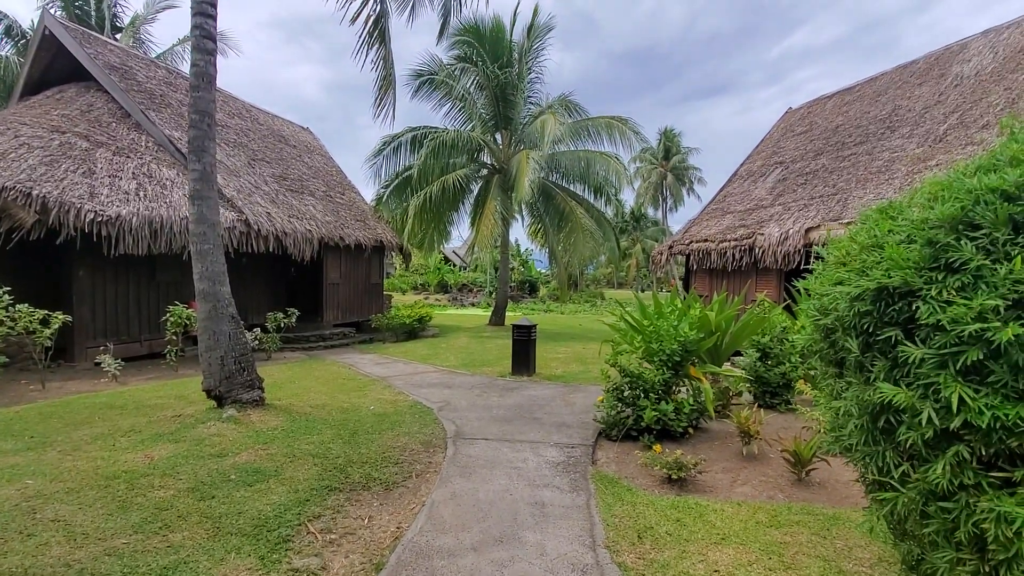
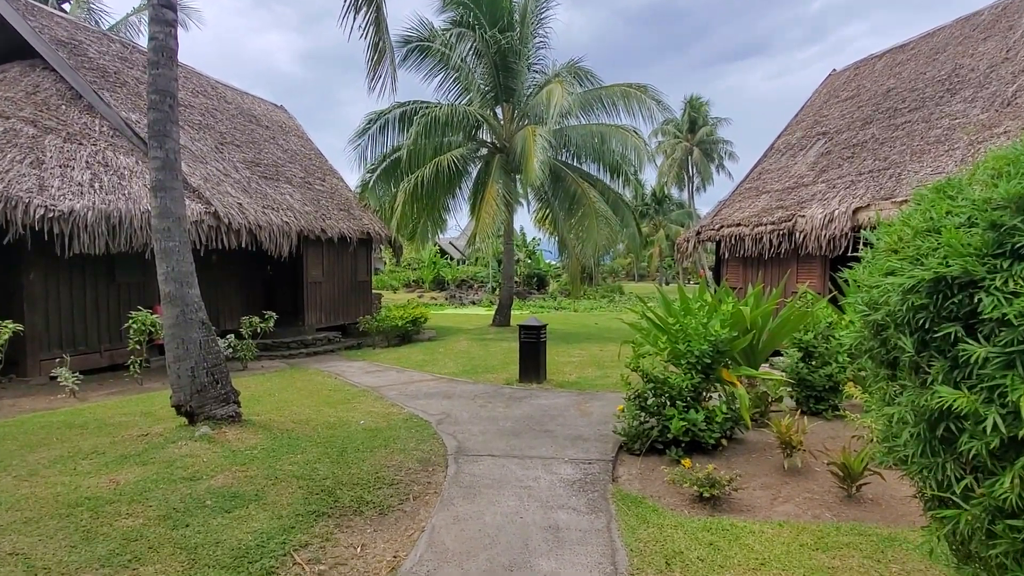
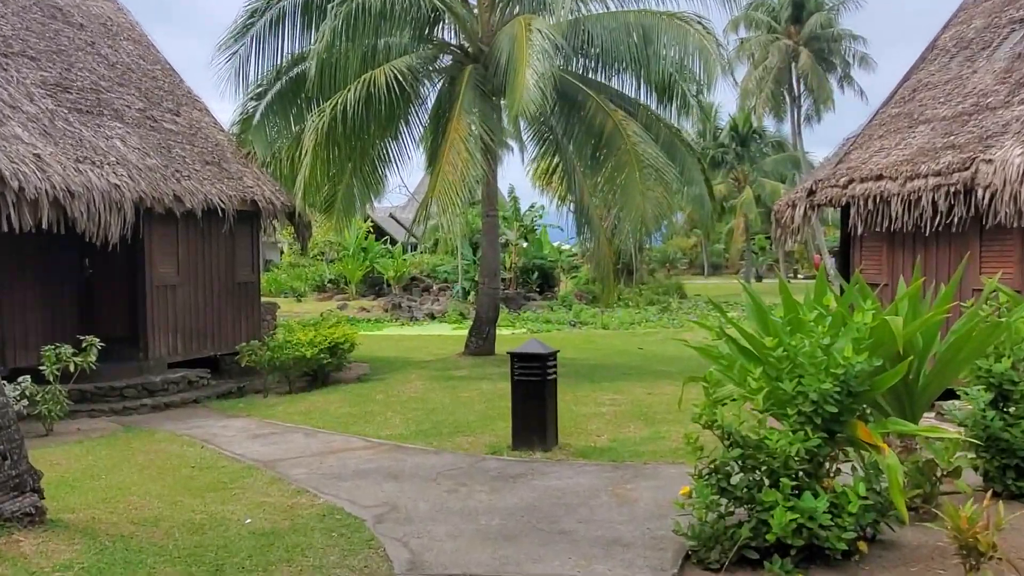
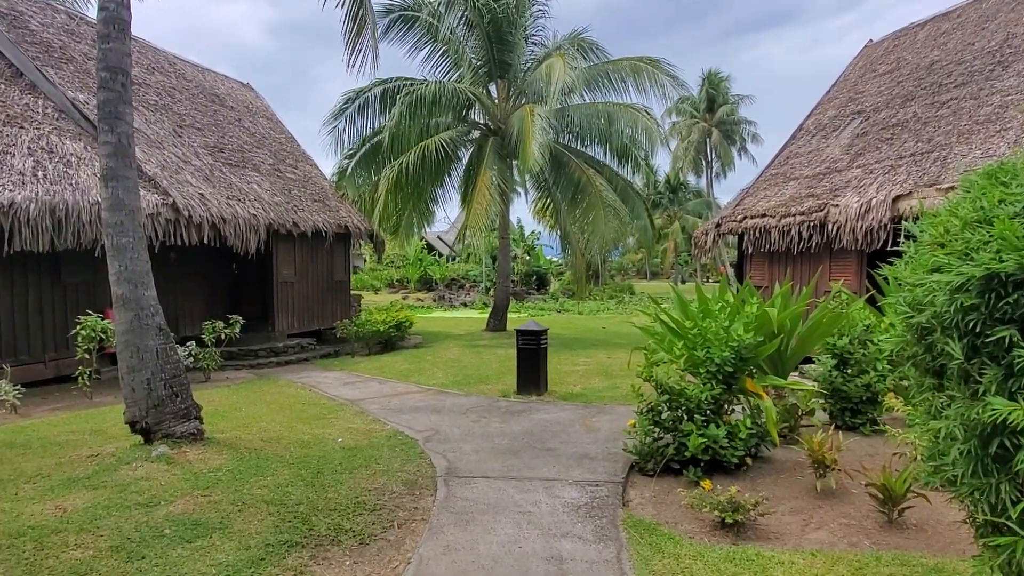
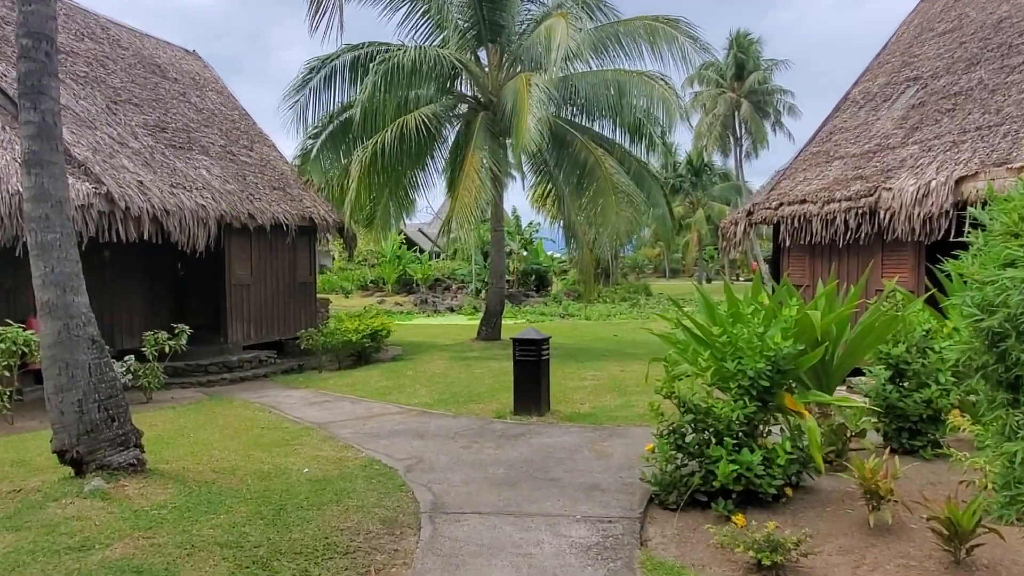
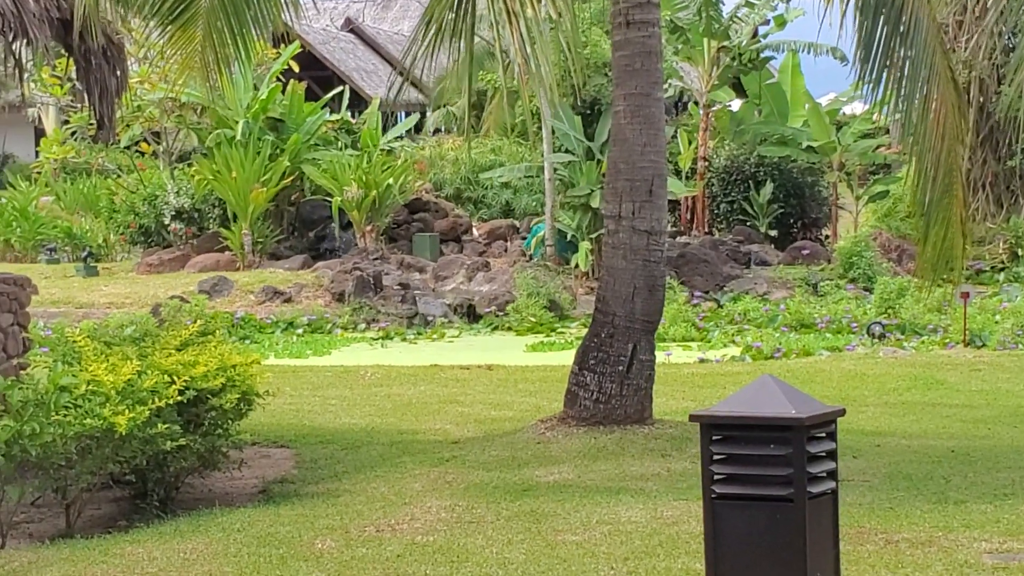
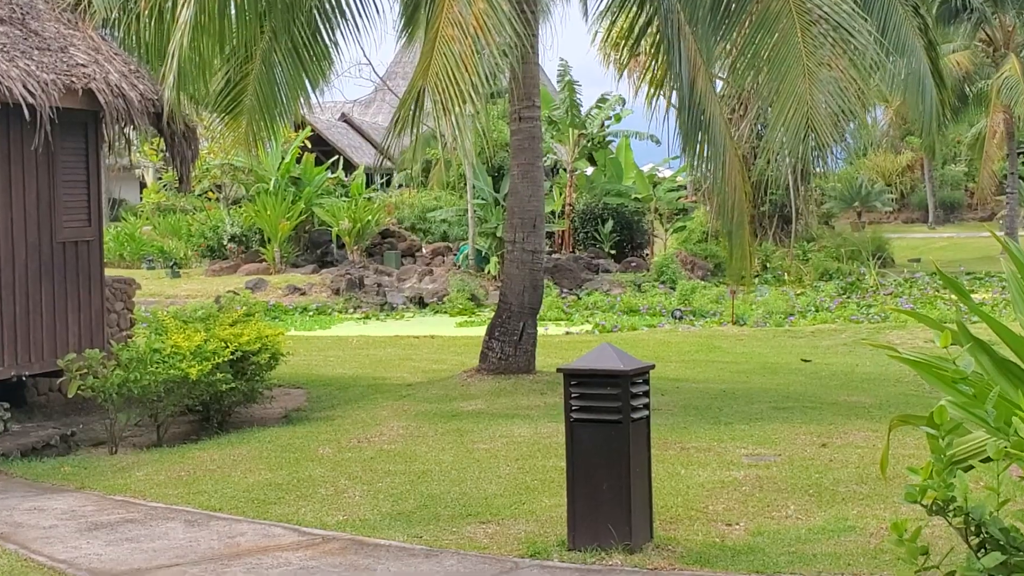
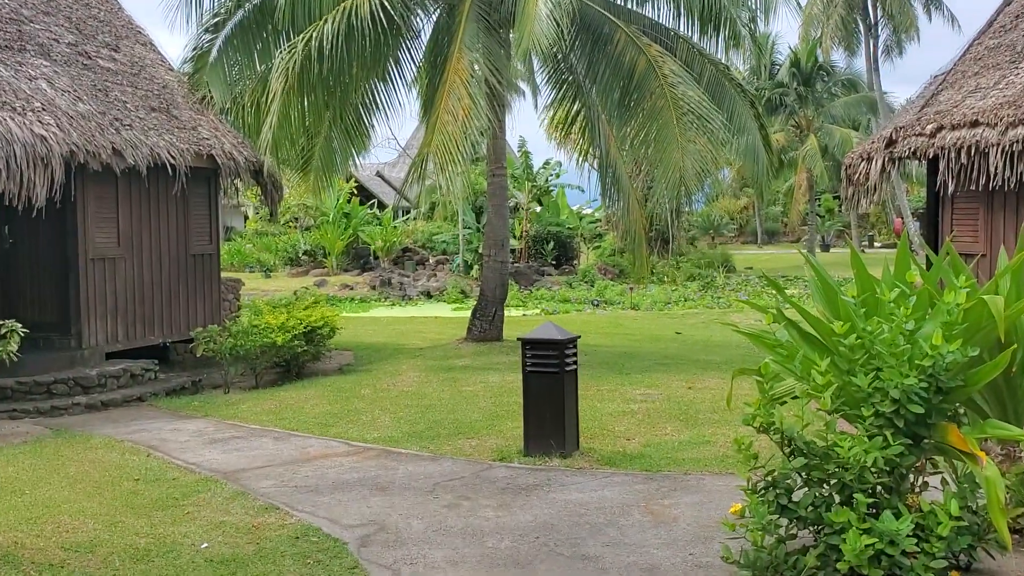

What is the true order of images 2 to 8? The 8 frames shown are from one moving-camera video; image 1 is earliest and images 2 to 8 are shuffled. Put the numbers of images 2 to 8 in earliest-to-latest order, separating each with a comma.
2, 4, 5, 3, 8, 7, 6
